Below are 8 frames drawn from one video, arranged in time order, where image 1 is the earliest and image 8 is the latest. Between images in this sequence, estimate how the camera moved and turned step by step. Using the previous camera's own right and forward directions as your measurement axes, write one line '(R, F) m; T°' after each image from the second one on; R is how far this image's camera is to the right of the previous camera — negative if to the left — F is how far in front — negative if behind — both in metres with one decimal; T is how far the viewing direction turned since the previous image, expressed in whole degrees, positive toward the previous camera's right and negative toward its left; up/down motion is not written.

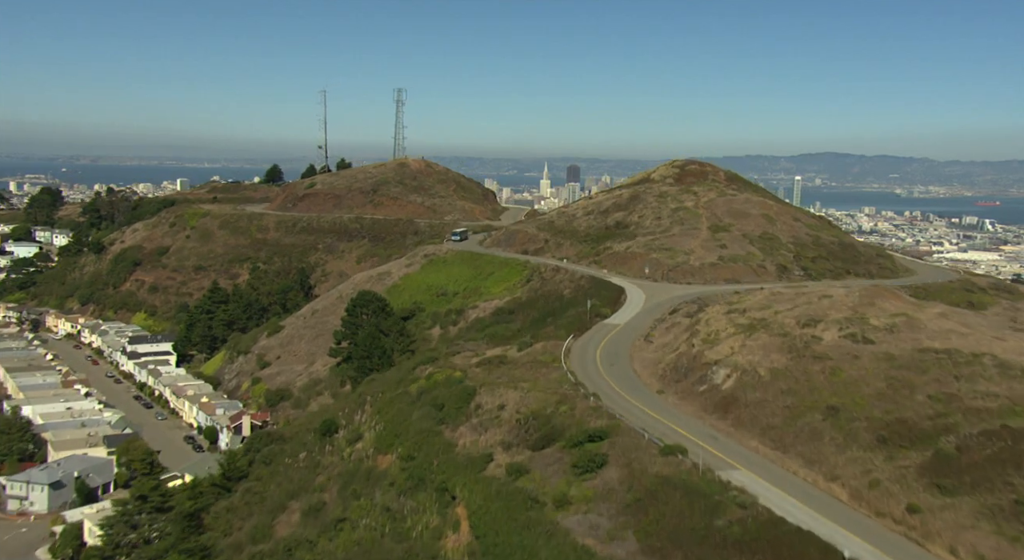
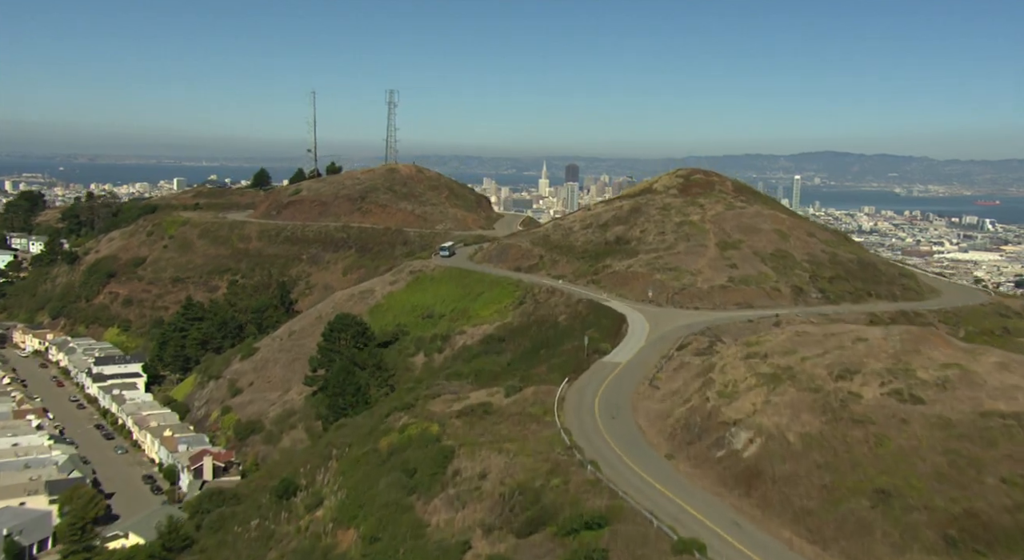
(+0.3, +2.9) m; 0°
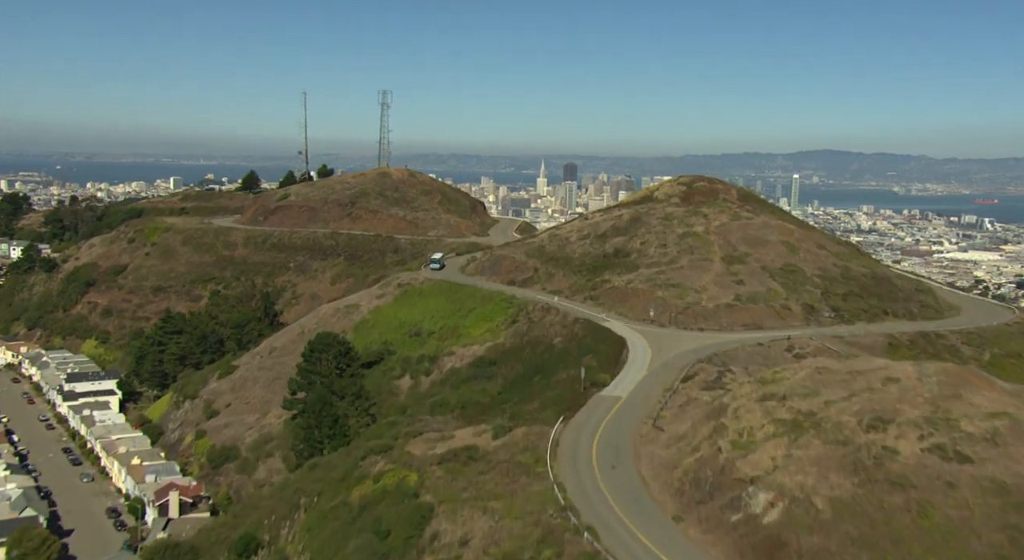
(+0.2, +2.0) m; 0°
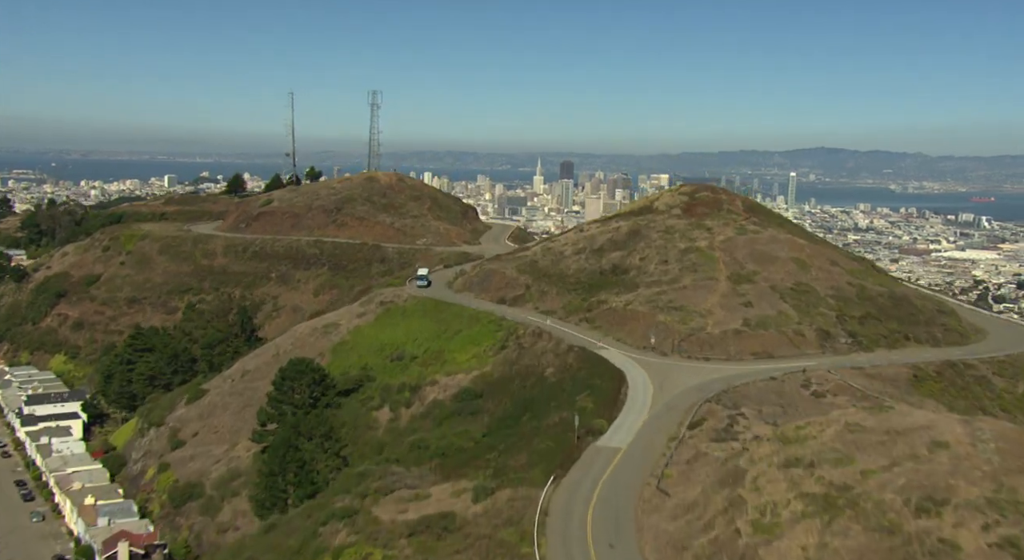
(+0.2, +2.4) m; 0°
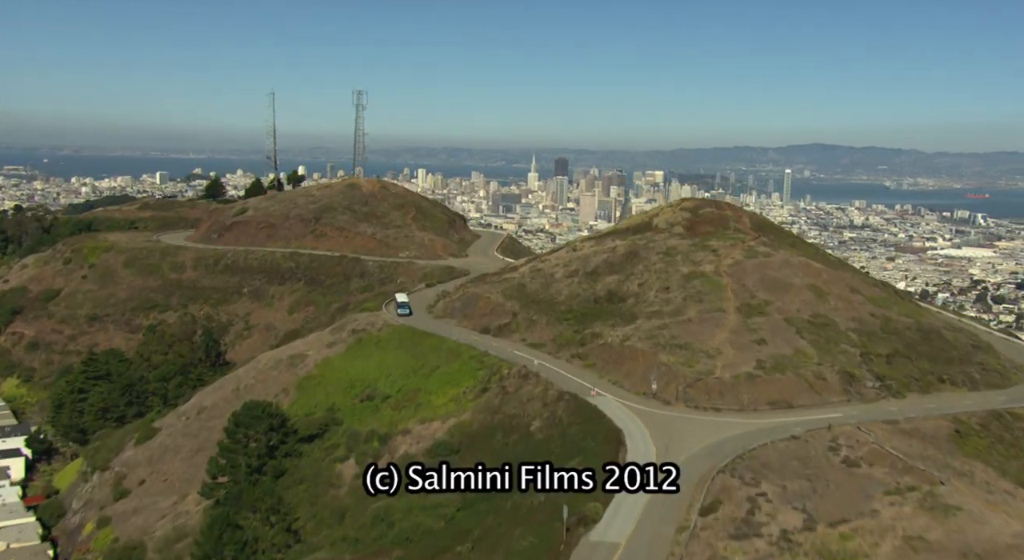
(+0.3, +3.2) m; 0°
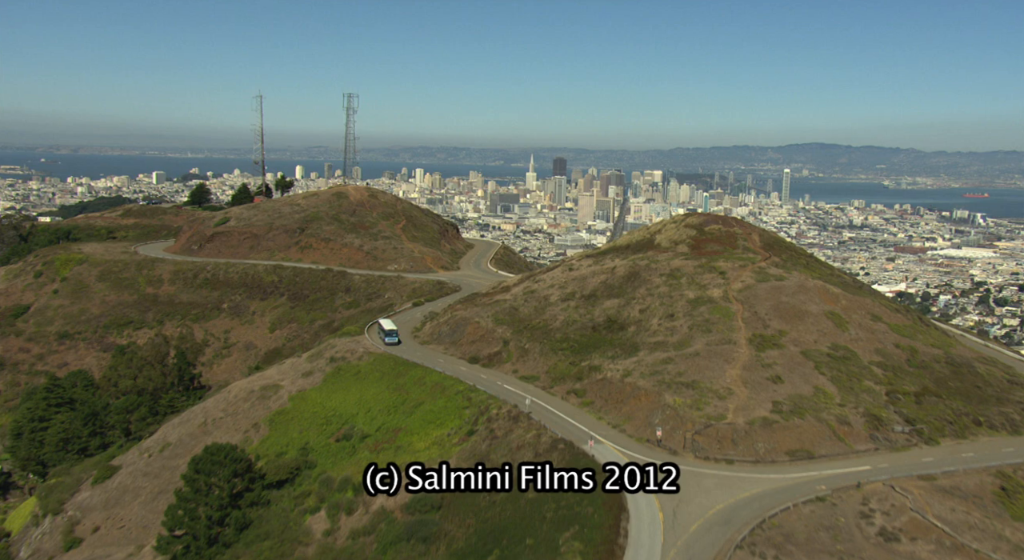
(+0.2, +2.4) m; 0°
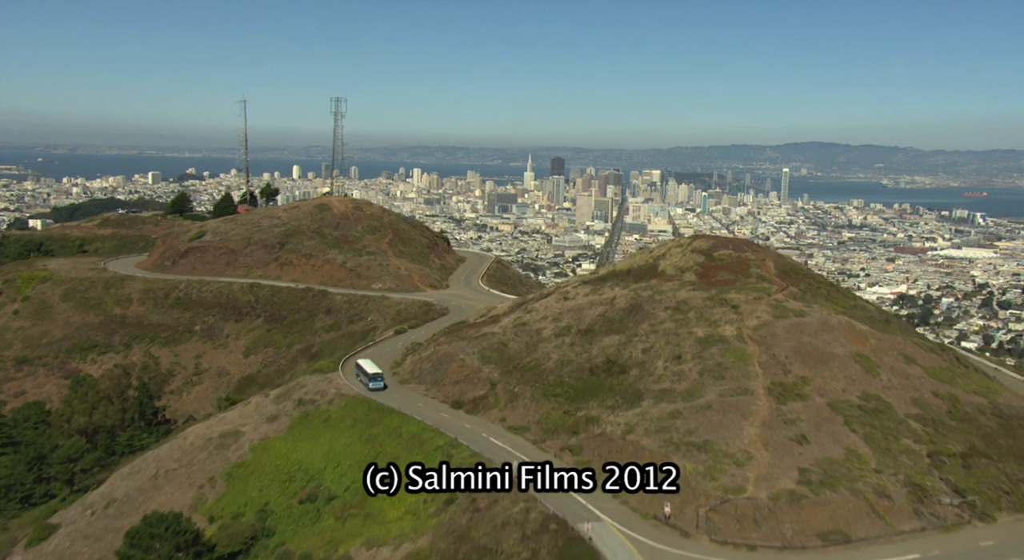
(+0.3, +2.9) m; 0°
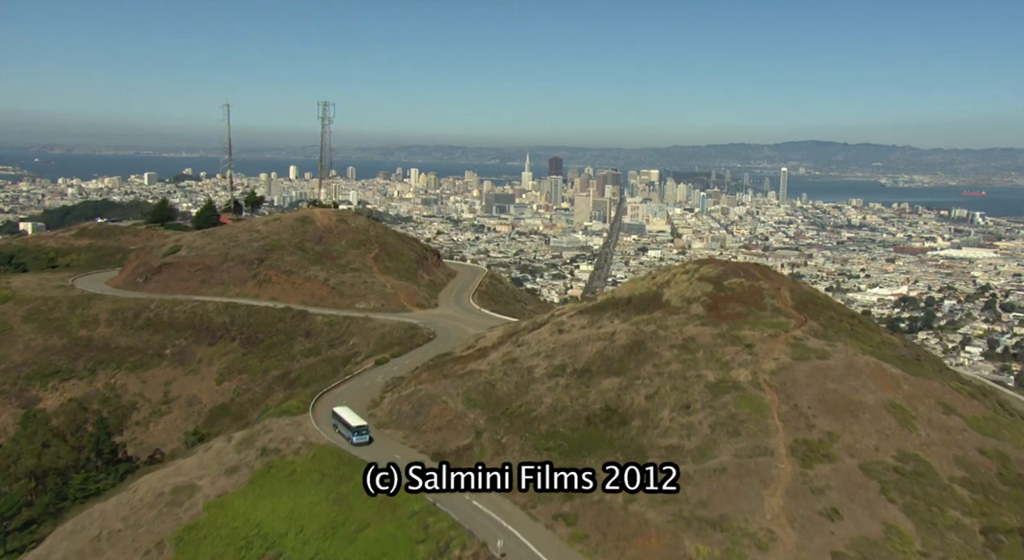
(+0.3, +2.7) m; 0°
